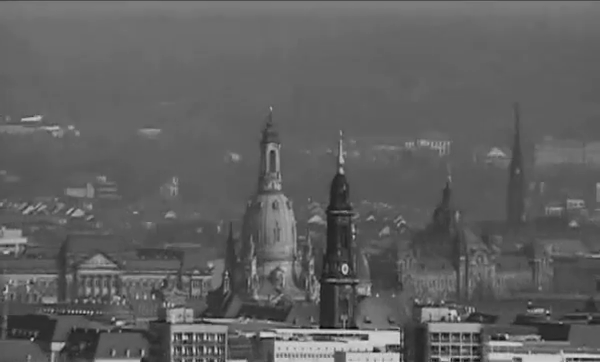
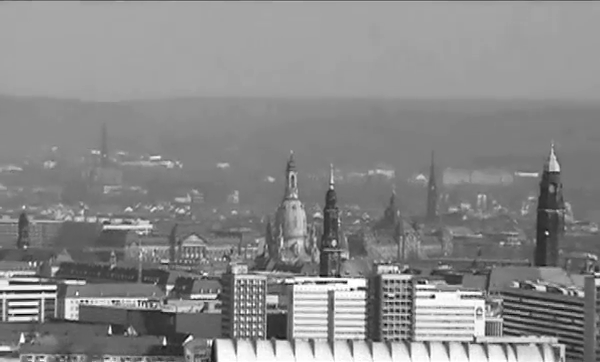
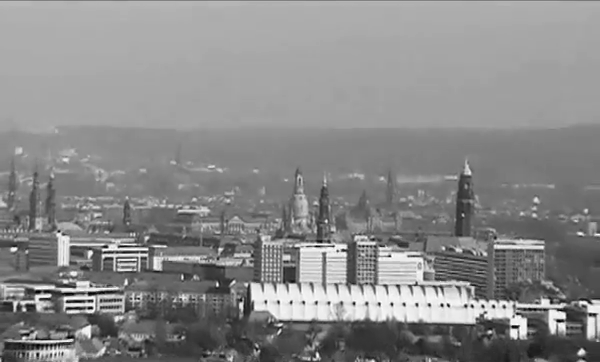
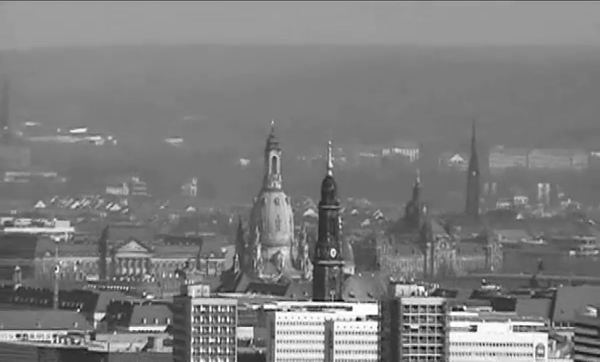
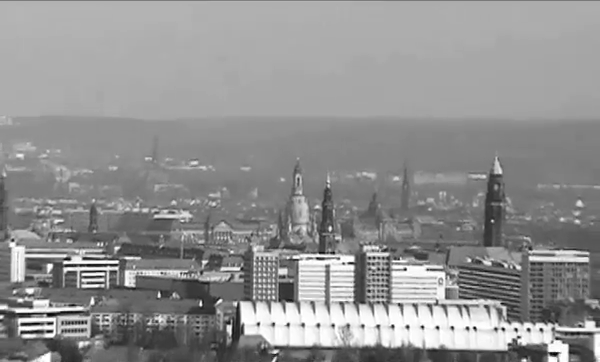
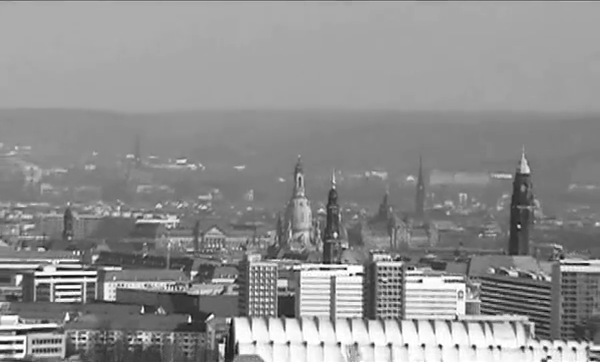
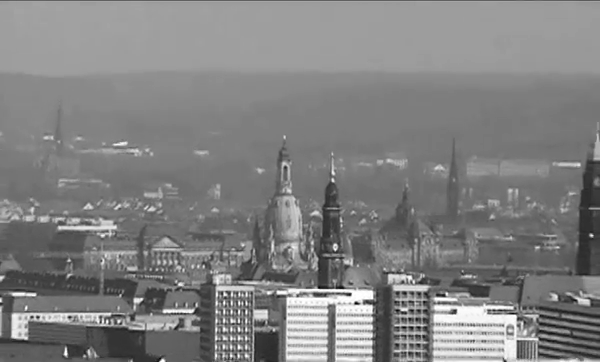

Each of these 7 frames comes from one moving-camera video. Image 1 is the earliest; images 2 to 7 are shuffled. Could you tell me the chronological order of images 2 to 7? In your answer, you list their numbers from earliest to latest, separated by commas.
4, 7, 2, 6, 5, 3
